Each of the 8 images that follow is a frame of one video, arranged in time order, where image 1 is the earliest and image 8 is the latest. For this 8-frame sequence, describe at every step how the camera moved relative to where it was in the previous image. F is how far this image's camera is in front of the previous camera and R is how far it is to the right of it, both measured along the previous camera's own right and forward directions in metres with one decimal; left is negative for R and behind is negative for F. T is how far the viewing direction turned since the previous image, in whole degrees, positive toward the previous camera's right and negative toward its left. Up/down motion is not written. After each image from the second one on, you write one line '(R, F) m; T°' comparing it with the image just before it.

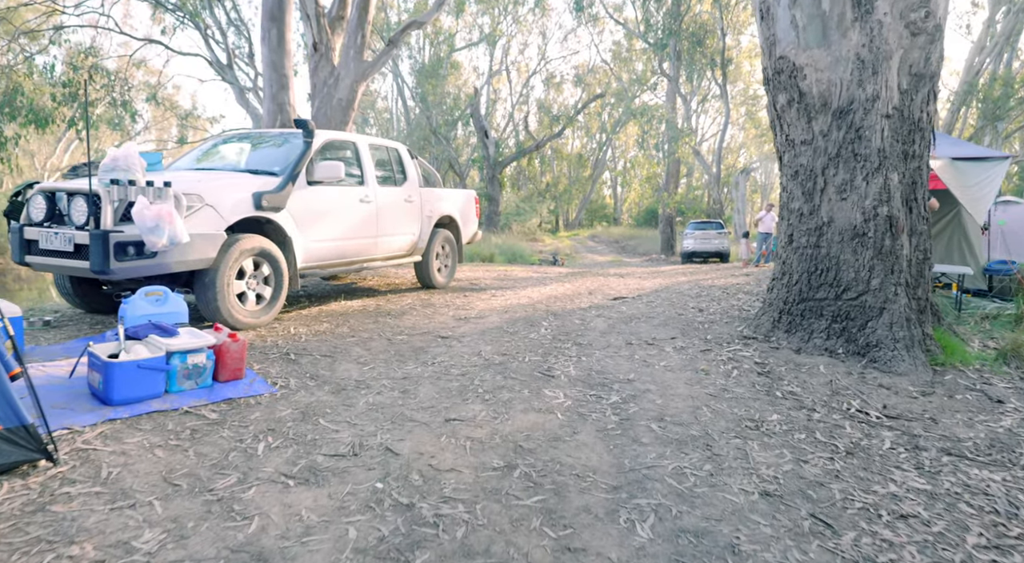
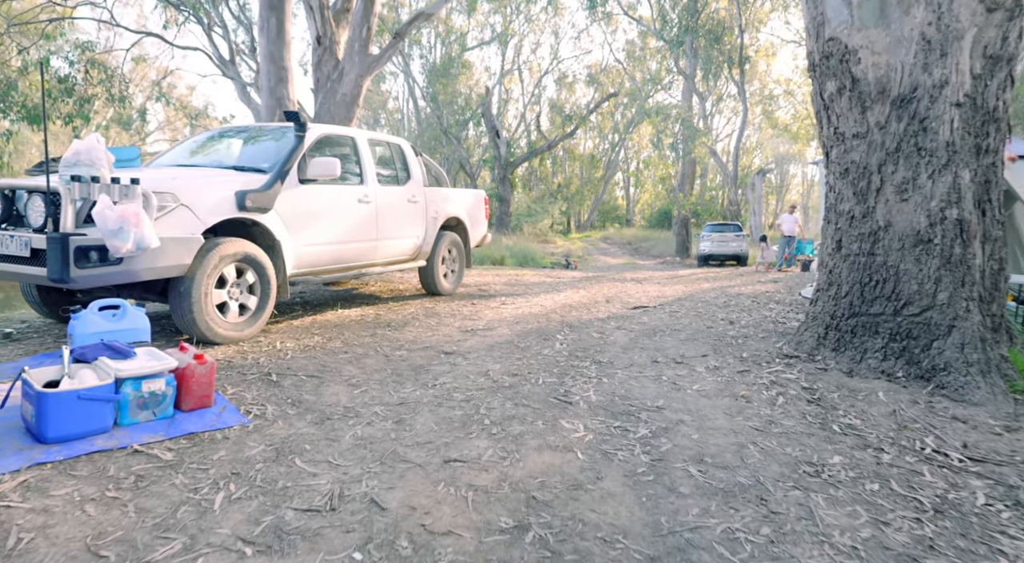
(0.0, +0.6) m; -1°
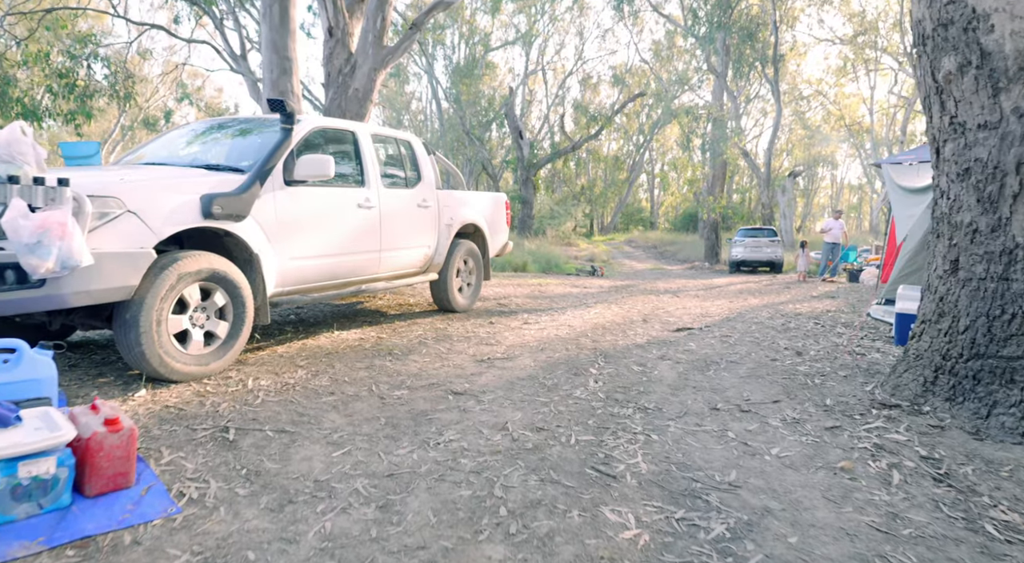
(0.0, +1.0) m; -2°
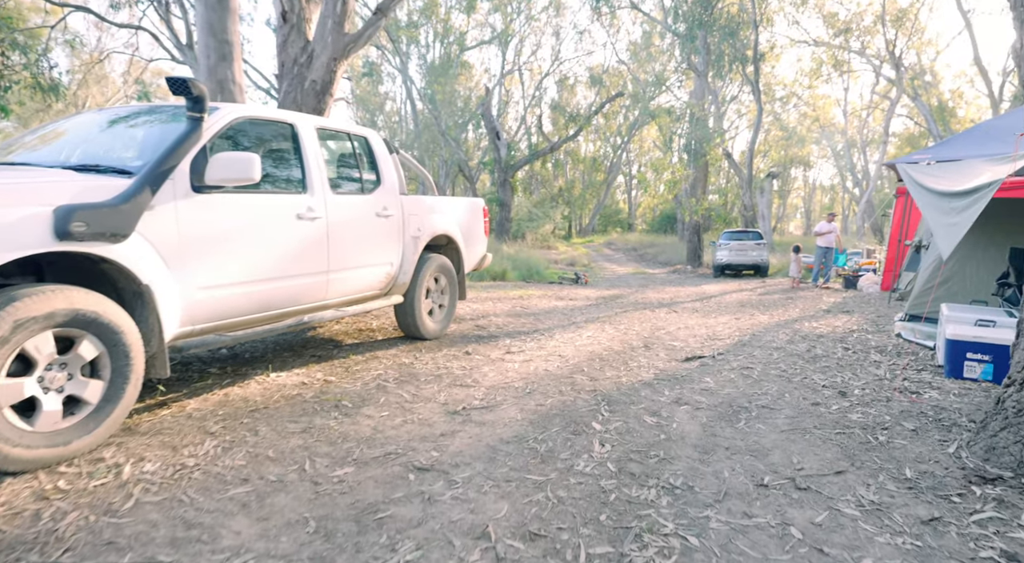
(0.0, +1.1) m; +2°
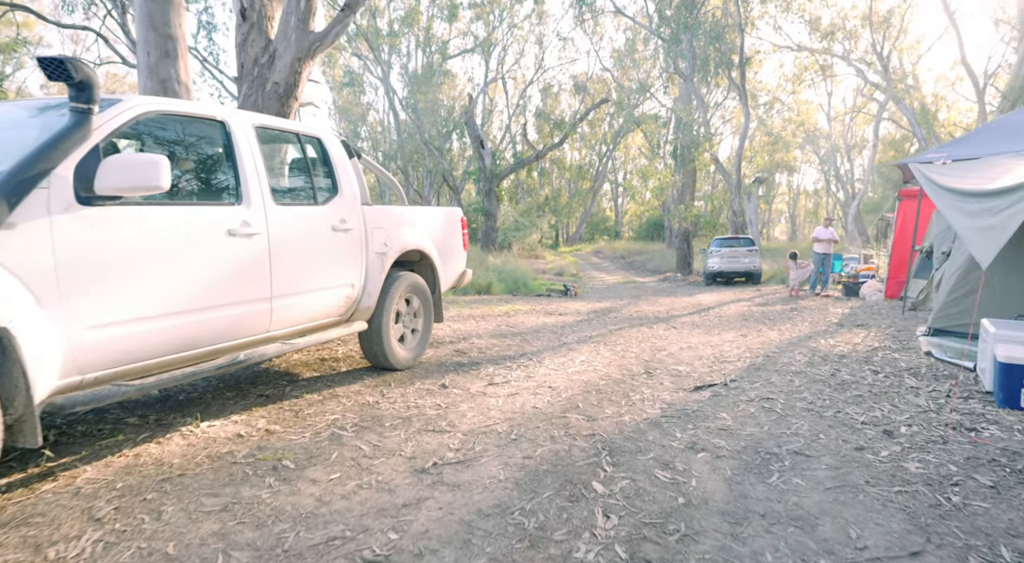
(+0.1, +0.8) m; +1°
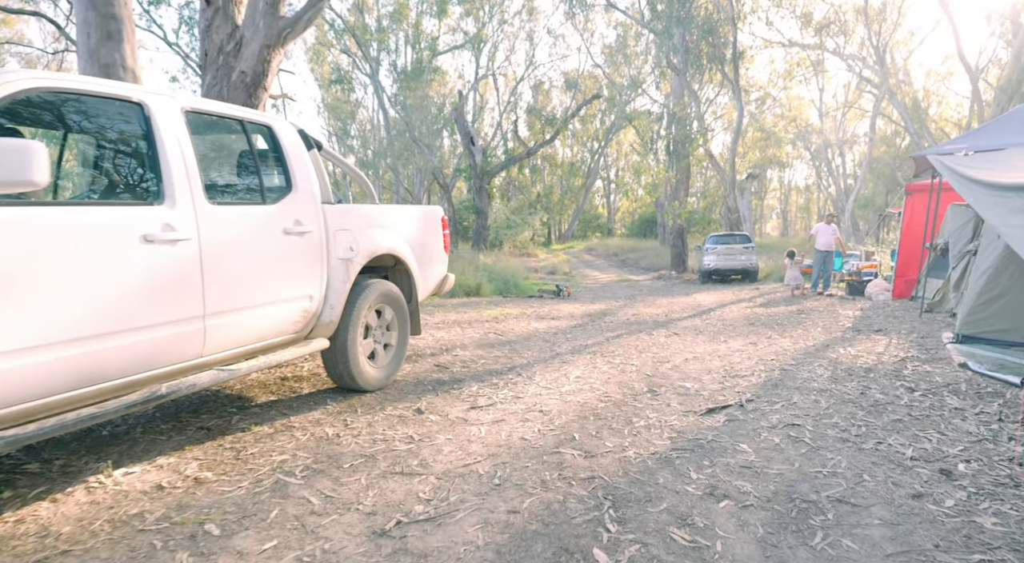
(+0.1, +0.7) m; +1°
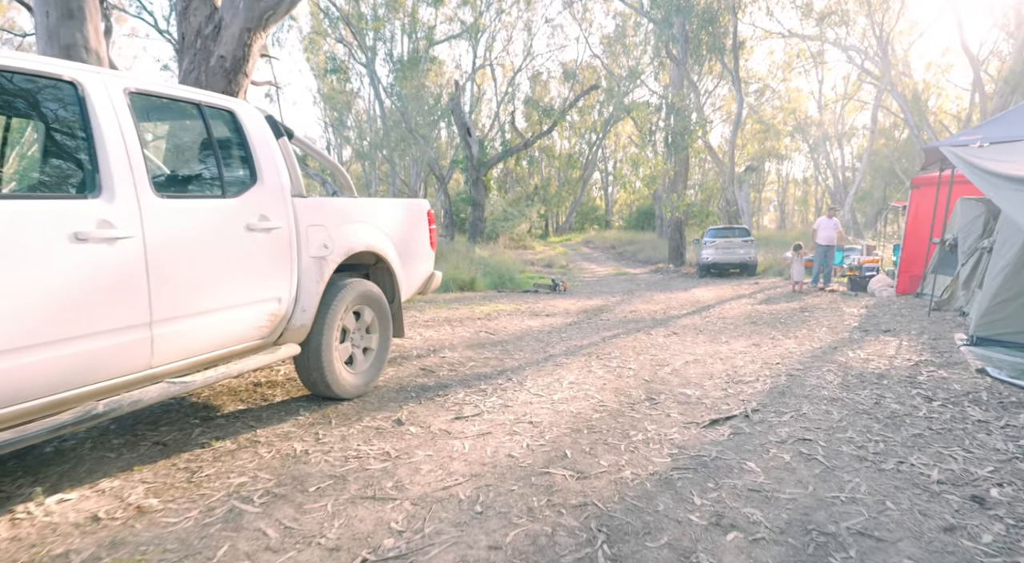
(+0.1, +0.3) m; 0°
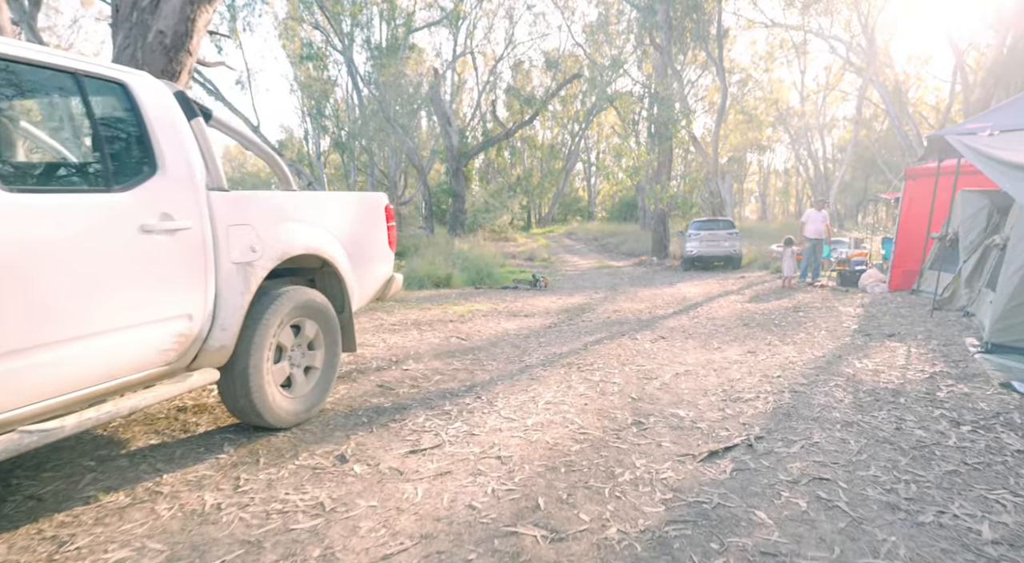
(+0.1, +0.6) m; +2°
